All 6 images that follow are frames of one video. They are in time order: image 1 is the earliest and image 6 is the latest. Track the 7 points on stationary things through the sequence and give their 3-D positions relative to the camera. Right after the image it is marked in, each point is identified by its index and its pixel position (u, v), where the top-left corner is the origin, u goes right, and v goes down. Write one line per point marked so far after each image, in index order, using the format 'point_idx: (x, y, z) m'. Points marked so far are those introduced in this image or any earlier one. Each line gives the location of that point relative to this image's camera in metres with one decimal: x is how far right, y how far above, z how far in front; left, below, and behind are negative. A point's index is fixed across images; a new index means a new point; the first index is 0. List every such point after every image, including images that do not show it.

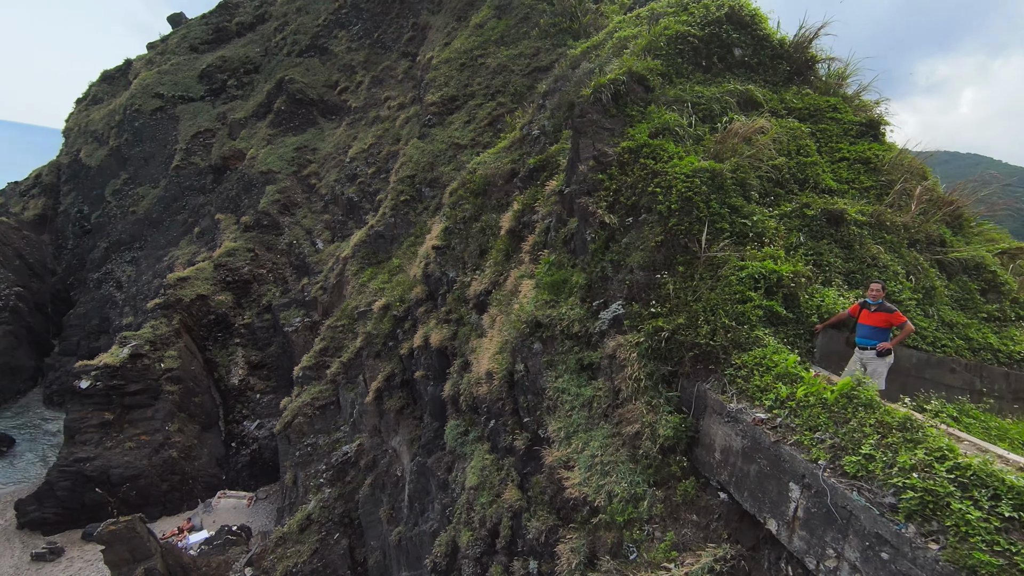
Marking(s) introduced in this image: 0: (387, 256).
0: (-4.3, +1.1, +19.5) m
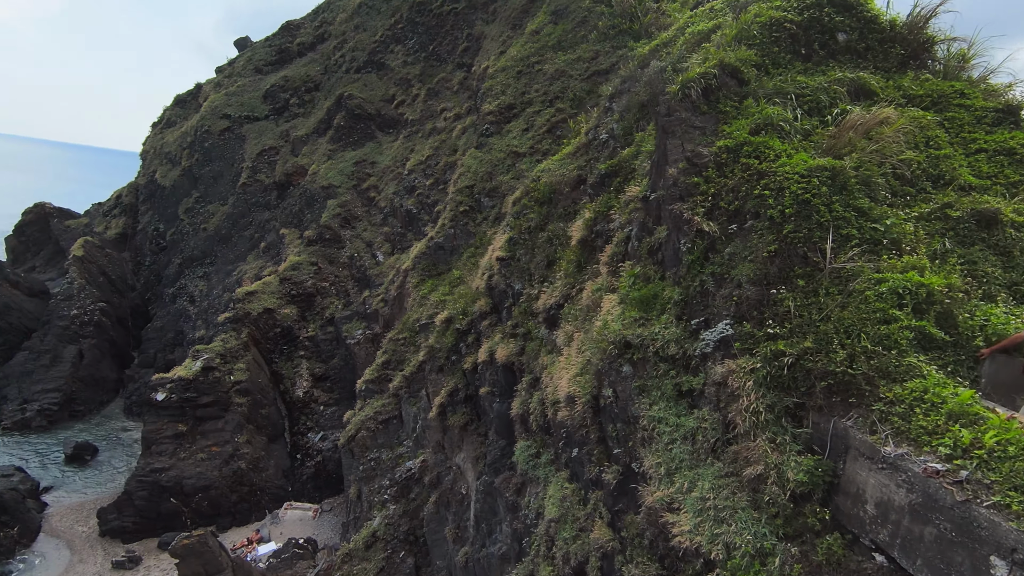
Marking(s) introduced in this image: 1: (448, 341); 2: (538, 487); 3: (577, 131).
0: (-2.2, +0.7, +19.3) m
1: (-1.6, -1.3, +14.2) m
2: (+0.4, -3.0, +8.6) m
3: (+1.5, +3.7, +13.6) m
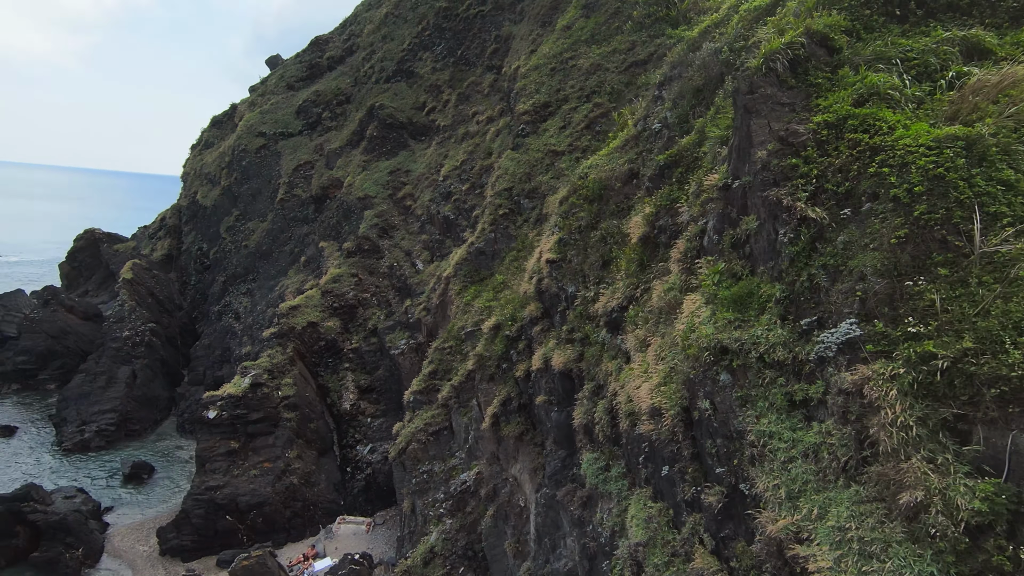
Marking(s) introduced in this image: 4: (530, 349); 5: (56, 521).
0: (-0.8, +0.5, +18.9) m
1: (-0.3, -1.5, +13.7) m
2: (+1.4, -3.0, +8.0) m
3: (+2.5, +3.7, +13.0) m
4: (+0.4, -1.3, +12.6) m
5: (-14.8, -7.6, +18.6) m
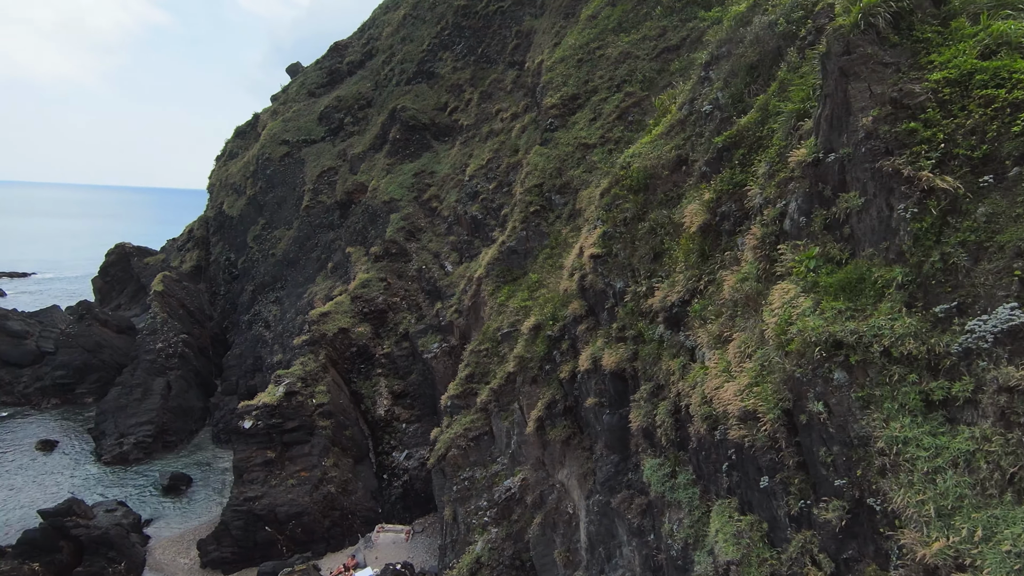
0: (+0.3, +0.5, +18.4) m
1: (+0.6, -1.4, +13.2) m
2: (+2.2, -2.9, +7.4) m
3: (+3.3, +3.8, +12.4) m
4: (+1.3, -1.3, +12.1) m
5: (-13.4, -8.0, +18.6) m
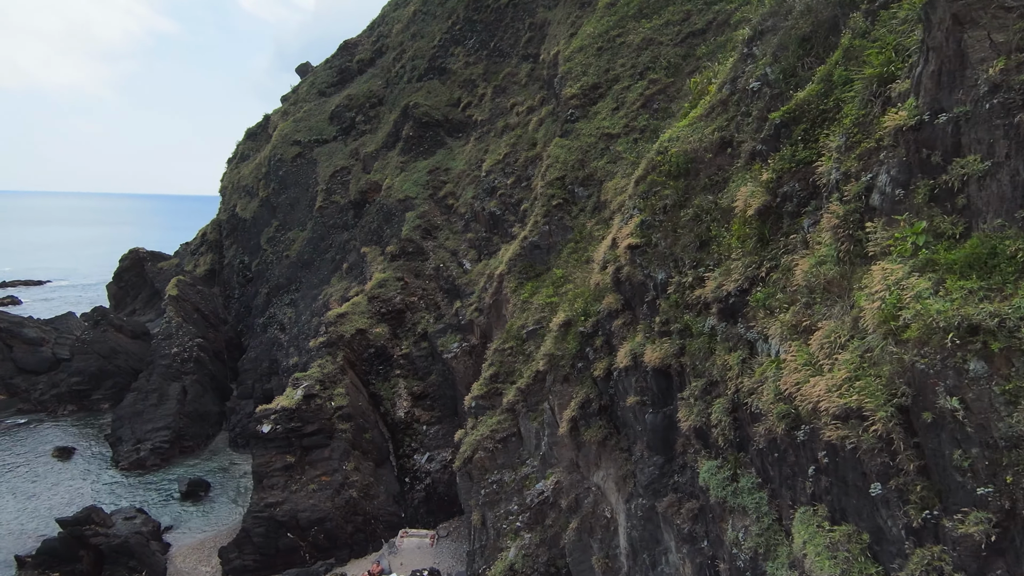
0: (+1.0, +0.7, +17.8) m
1: (+1.3, -1.3, +12.6) m
2: (+2.8, -2.8, +6.8) m
3: (+3.8, +4.0, +11.7) m
4: (+2.0, -1.1, +11.5) m
5: (-12.5, -8.2, +18.3) m
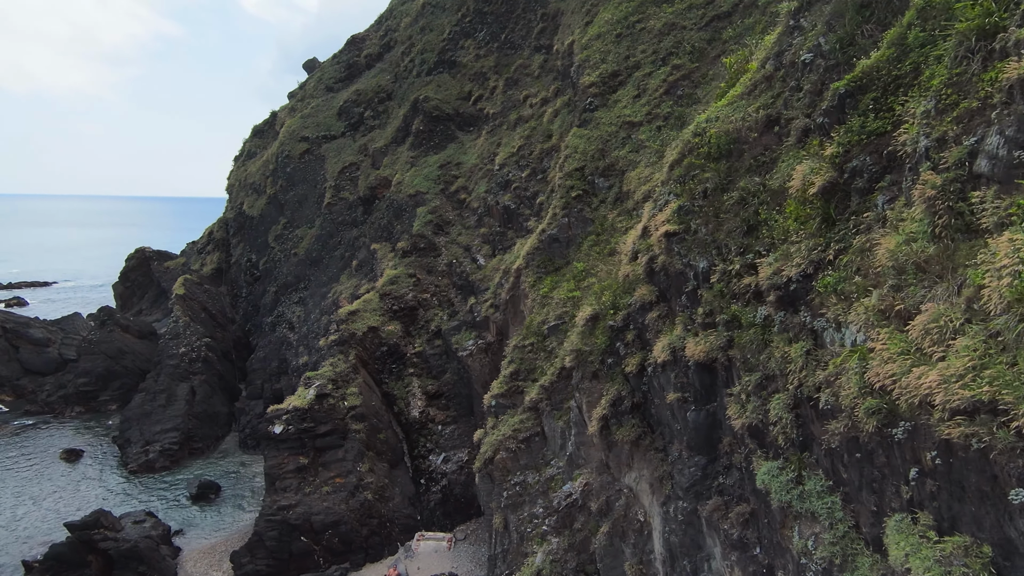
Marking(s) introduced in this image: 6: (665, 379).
0: (+1.6, +0.8, +17.2) m
1: (+1.8, -1.1, +12.0) m
2: (+3.3, -2.6, +6.2) m
3: (+4.3, +4.2, +11.1) m
4: (+2.5, -1.0, +10.9) m
5: (-11.9, -8.1, +17.8) m
6: (+2.6, -1.6, +9.9) m
